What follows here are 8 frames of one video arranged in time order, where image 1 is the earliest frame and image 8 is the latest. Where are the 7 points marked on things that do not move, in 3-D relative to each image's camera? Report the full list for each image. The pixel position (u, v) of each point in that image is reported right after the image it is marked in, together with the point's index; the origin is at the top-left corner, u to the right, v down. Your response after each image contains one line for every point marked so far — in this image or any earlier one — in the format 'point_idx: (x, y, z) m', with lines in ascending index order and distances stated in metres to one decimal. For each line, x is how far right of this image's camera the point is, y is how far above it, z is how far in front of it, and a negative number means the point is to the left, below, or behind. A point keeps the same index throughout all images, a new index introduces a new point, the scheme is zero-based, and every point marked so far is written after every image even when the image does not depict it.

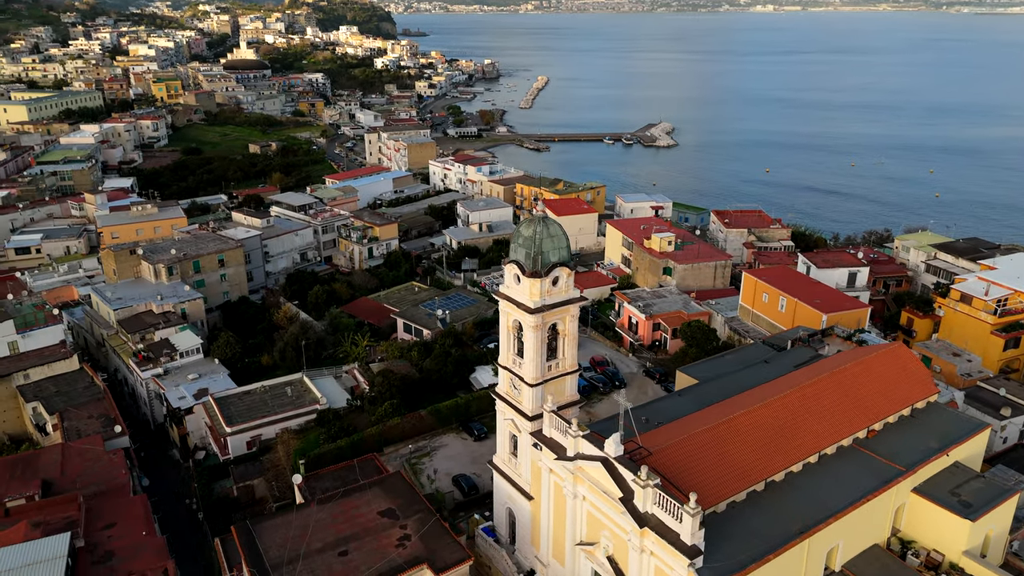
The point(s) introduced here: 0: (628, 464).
0: (+2.0, -3.1, +12.8) m
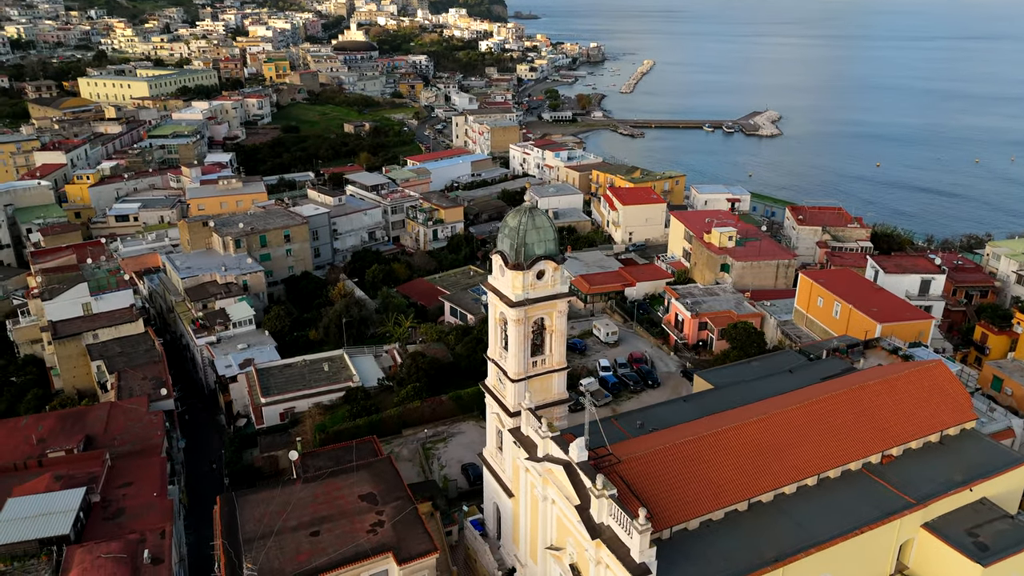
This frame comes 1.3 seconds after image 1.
0: (+1.3, -3.0, +12.2) m
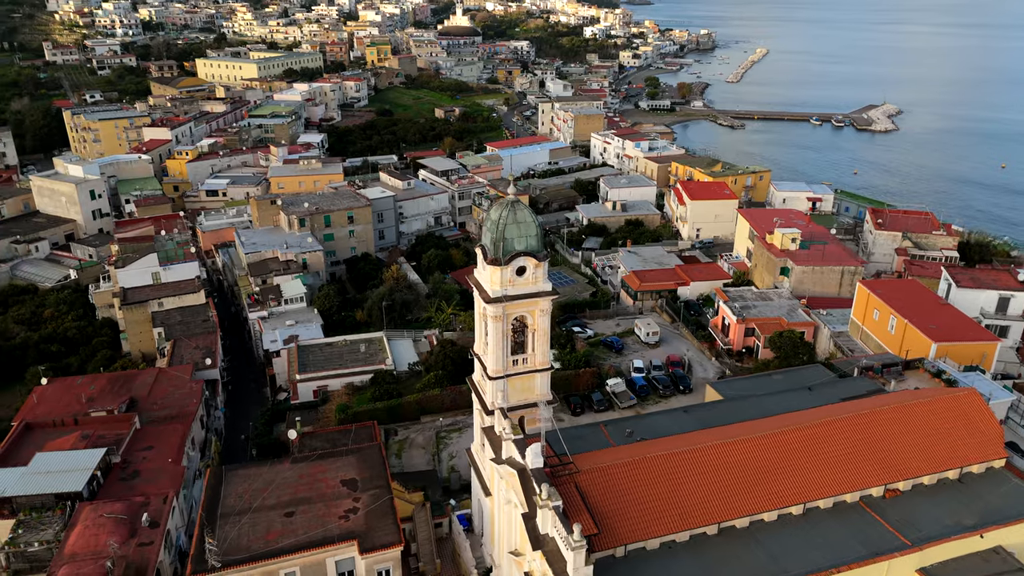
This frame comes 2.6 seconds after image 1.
0: (+0.4, -3.0, +11.7) m
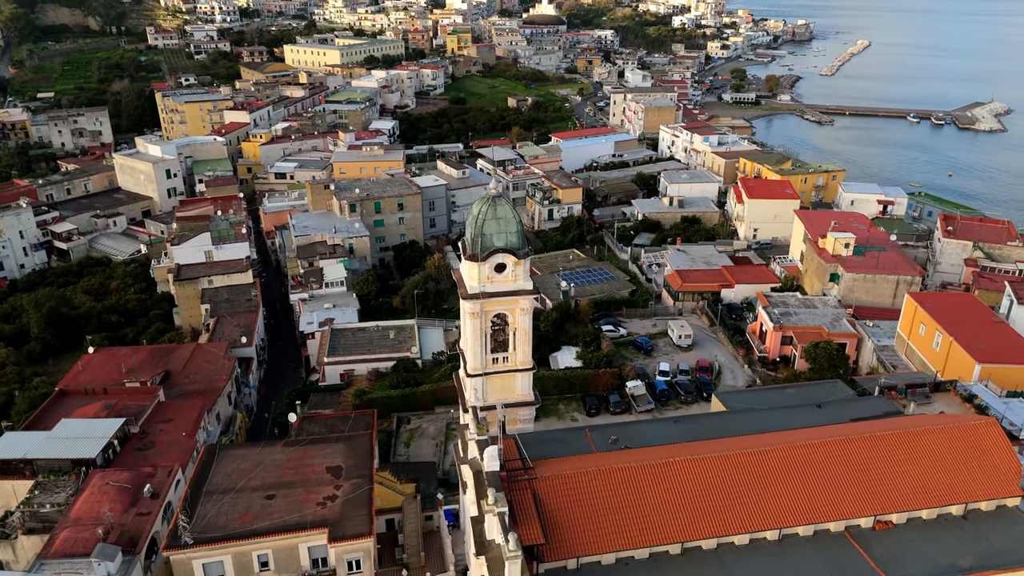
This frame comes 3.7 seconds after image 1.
0: (-0.3, -3.0, +11.4) m
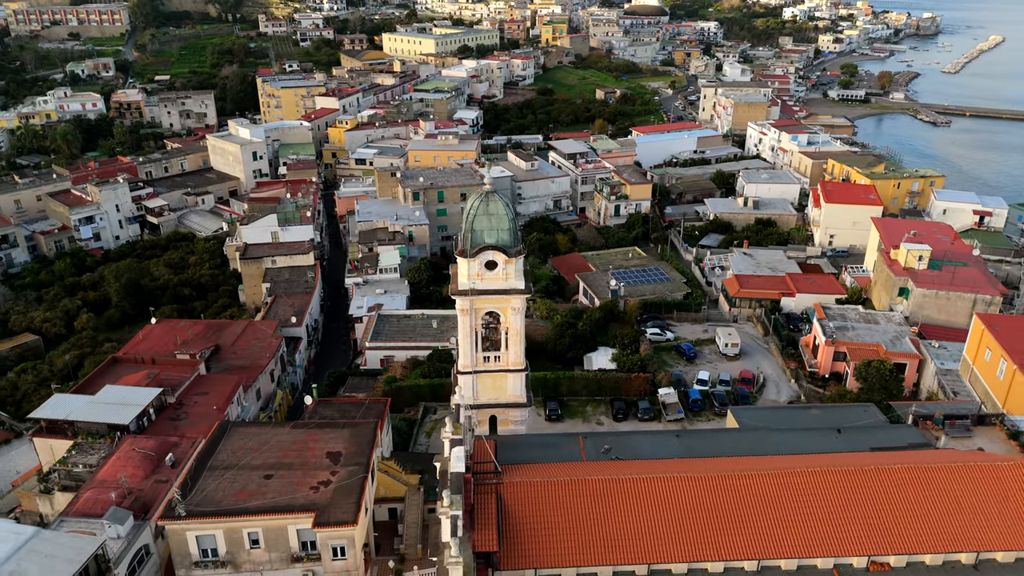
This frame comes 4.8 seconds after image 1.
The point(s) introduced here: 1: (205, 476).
0: (-0.9, -3.0, +11.2) m
1: (-6.4, -3.9, +15.1) m
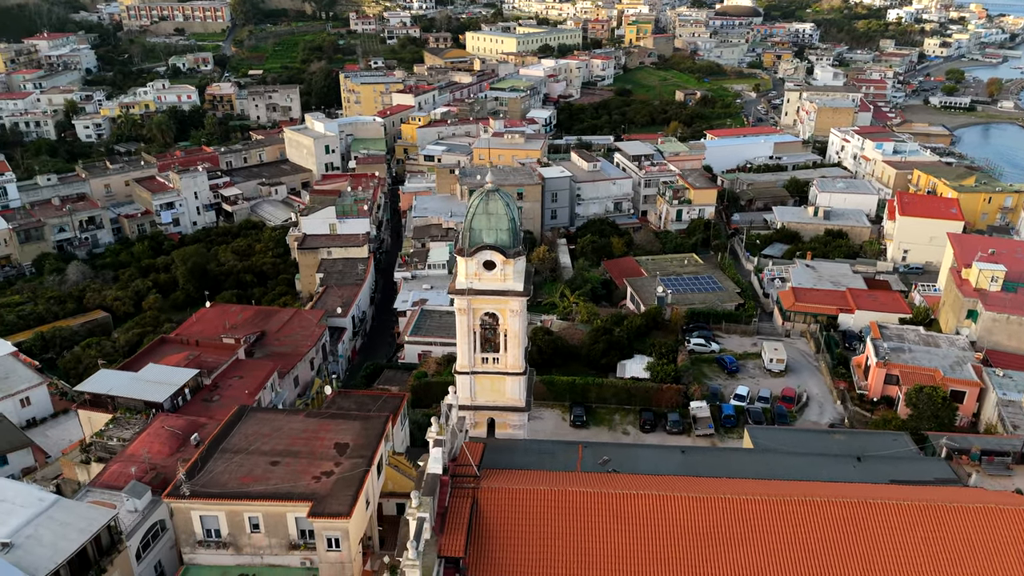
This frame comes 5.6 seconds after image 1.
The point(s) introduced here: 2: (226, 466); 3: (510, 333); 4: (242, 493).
0: (-1.3, -3.0, +11.0) m
1: (-6.3, -3.7, +15.5) m
2: (-6.0, -3.8, +15.4) m
3: (0.0, -0.8, +13.2) m
4: (-5.4, -4.1, +14.6) m
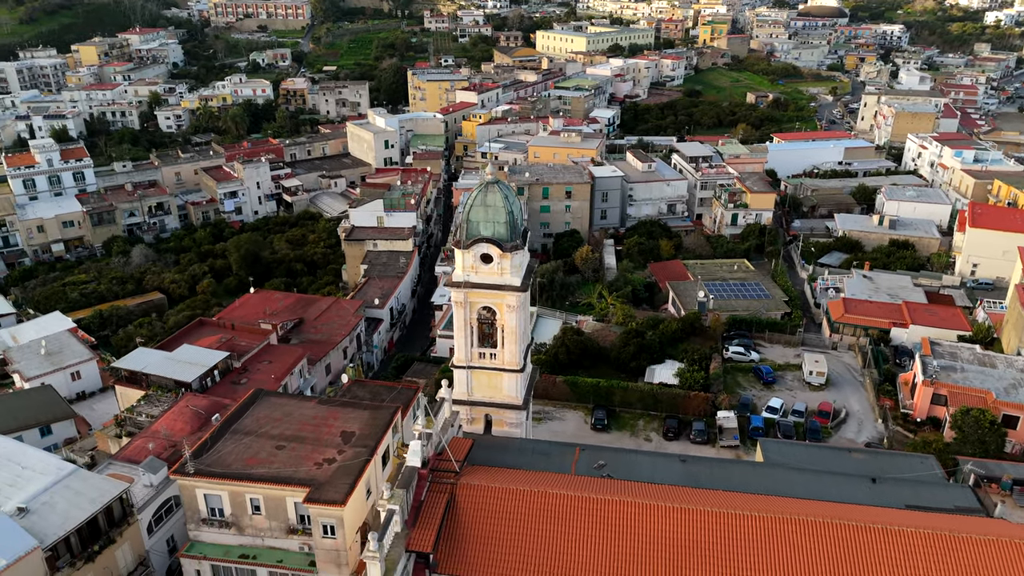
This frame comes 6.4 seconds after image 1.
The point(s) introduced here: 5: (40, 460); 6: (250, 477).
0: (-1.6, -2.8, +10.9) m
1: (-6.2, -3.3, +15.8) m
2: (-6.0, -3.4, +15.6) m
3: (-0.1, -0.7, +13.0) m
4: (-5.4, -3.8, +14.8) m
5: (-10.4, -3.8, +16.1) m
6: (-5.3, -3.8, +14.8) m
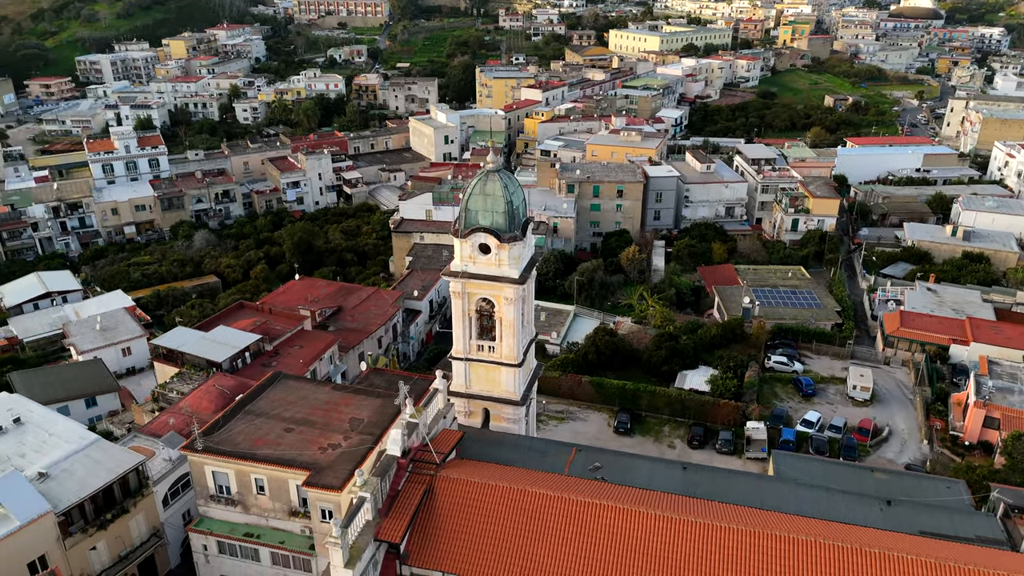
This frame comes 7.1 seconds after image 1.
0: (-1.9, -2.6, +10.7) m
1: (-6.1, -2.9, +16.1) m
2: (-5.8, -3.0, +15.9) m
3: (-0.1, -0.6, +12.7) m
4: (-5.4, -3.4, +15.0) m
5: (-10.2, -3.2, +16.7) m
6: (-5.3, -3.4, +14.9) m
